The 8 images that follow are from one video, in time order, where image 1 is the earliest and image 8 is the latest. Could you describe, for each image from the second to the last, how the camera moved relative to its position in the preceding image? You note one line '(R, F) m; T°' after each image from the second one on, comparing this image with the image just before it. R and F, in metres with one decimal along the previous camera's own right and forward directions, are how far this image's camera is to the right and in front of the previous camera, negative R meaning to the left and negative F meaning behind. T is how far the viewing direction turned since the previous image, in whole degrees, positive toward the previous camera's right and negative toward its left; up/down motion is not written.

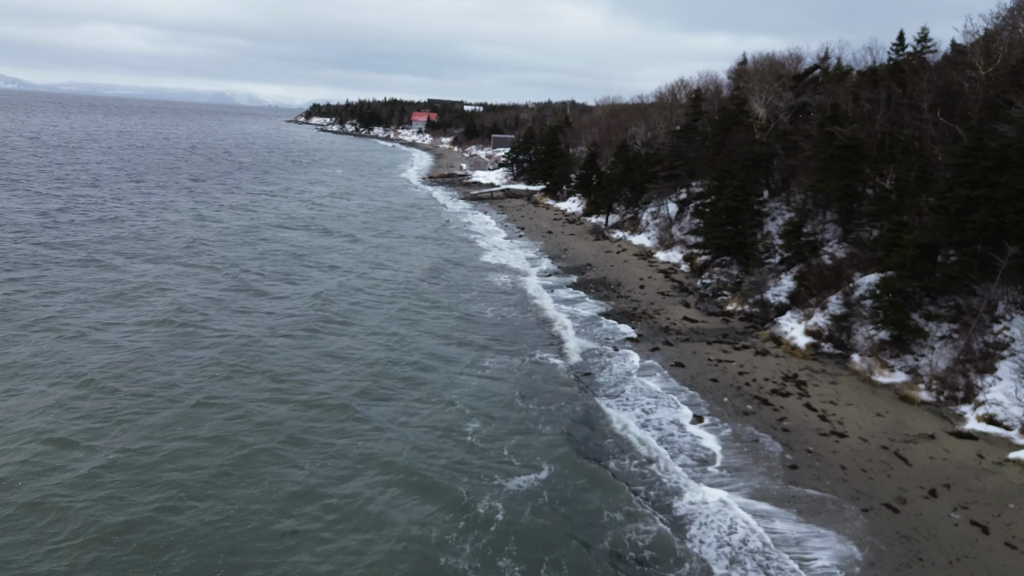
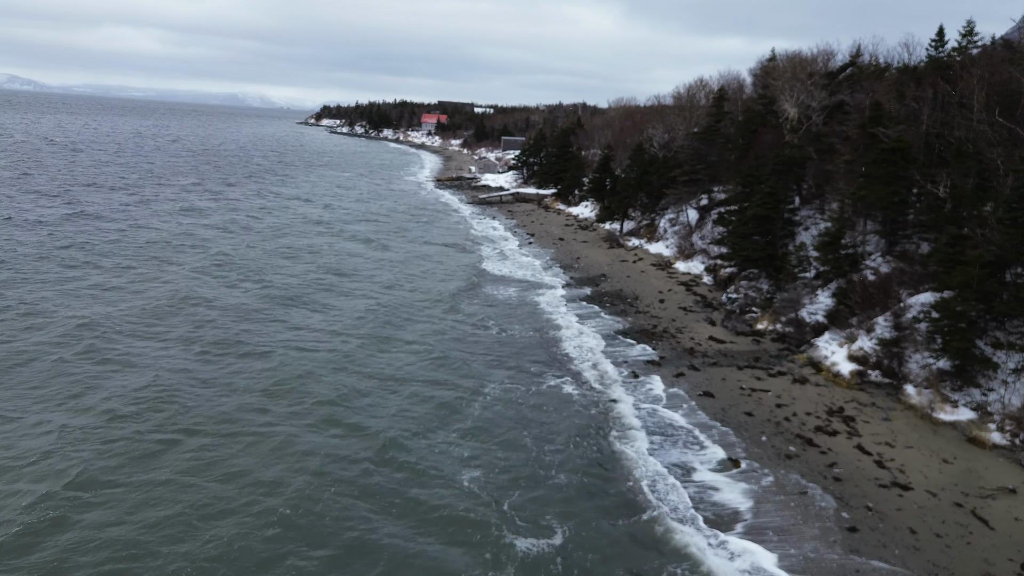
(0.0, +1.9) m; -1°
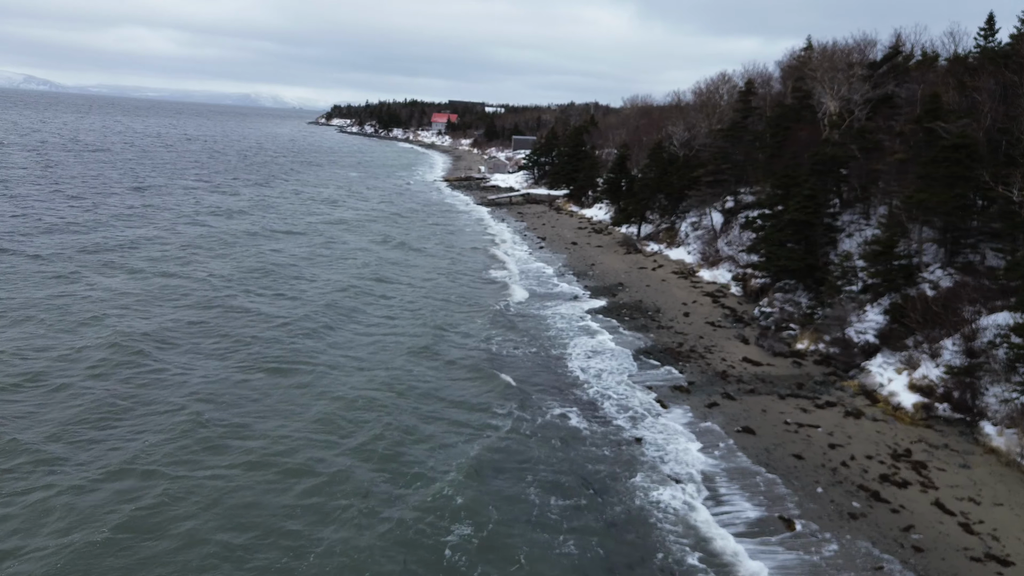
(0.0, +2.1) m; -1°
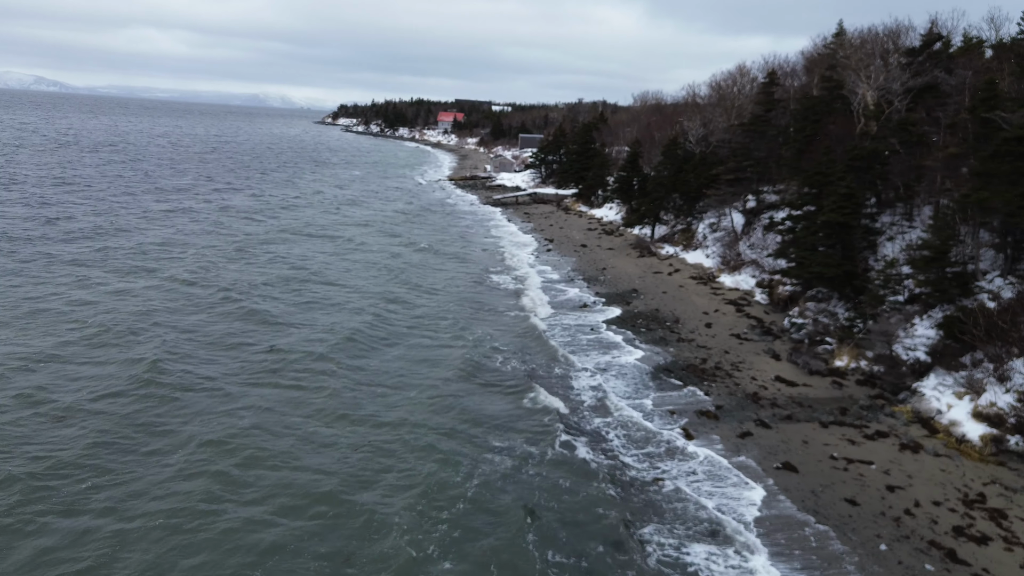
(+0.1, +1.8) m; -1°
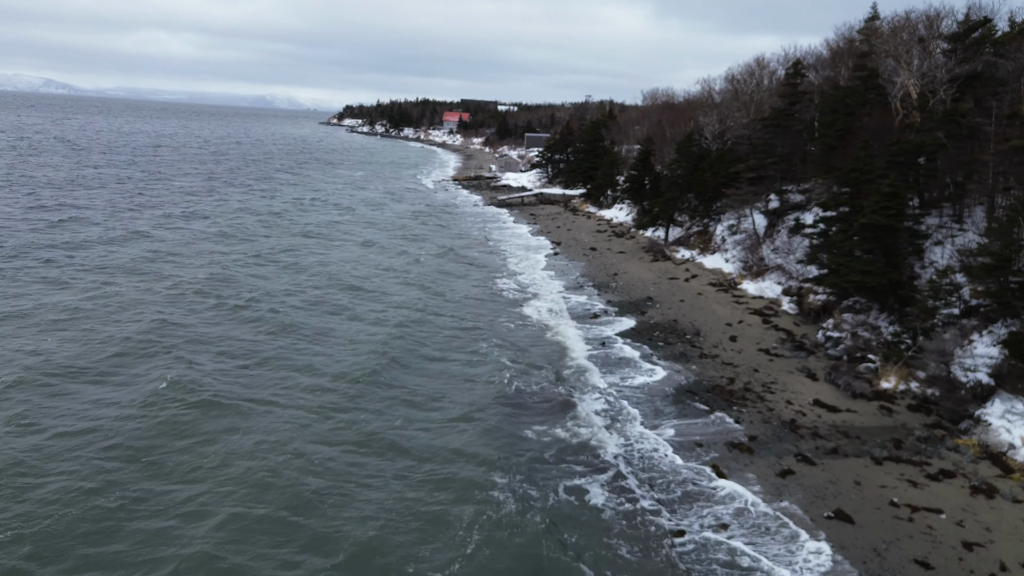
(+0.1, +1.7) m; -1°
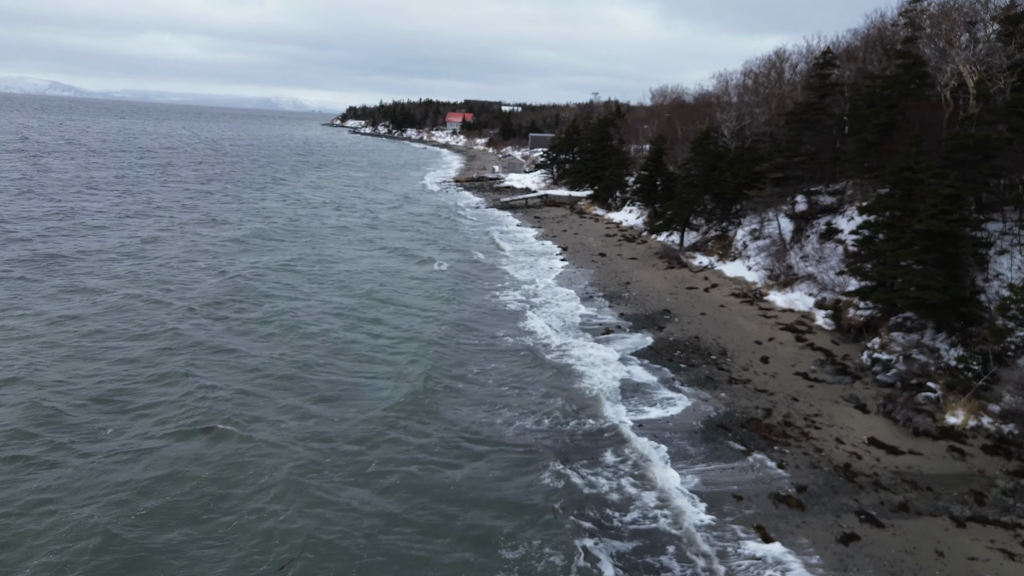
(0.0, +2.0) m; 0°
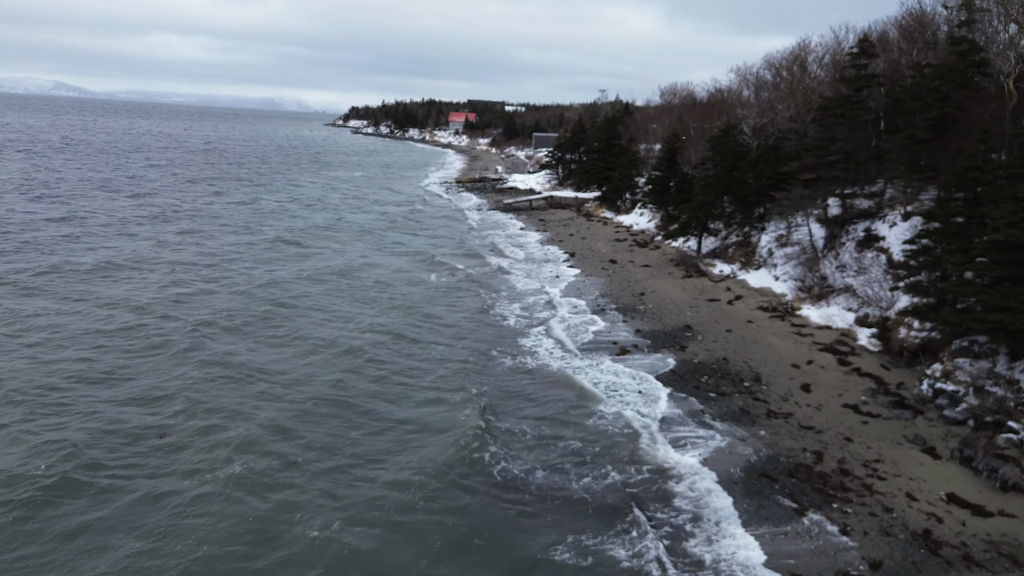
(0.0, +1.9) m; 0°
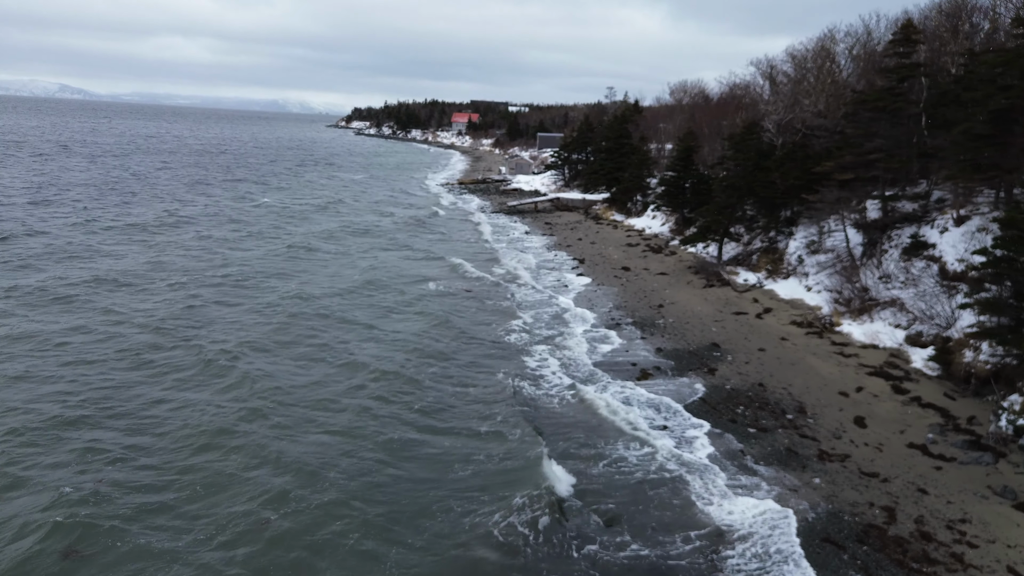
(-0.1, +1.8) m; 0°
